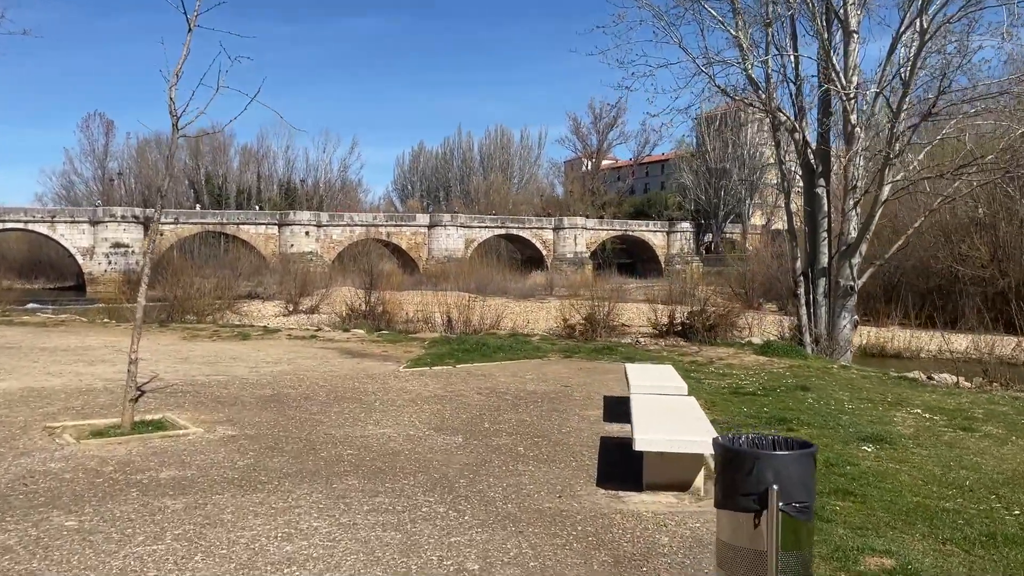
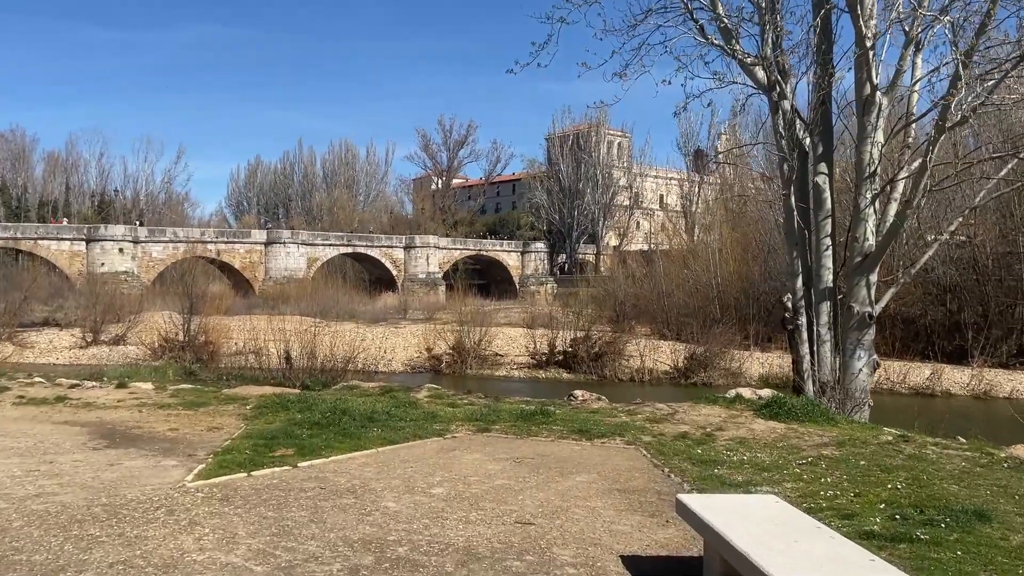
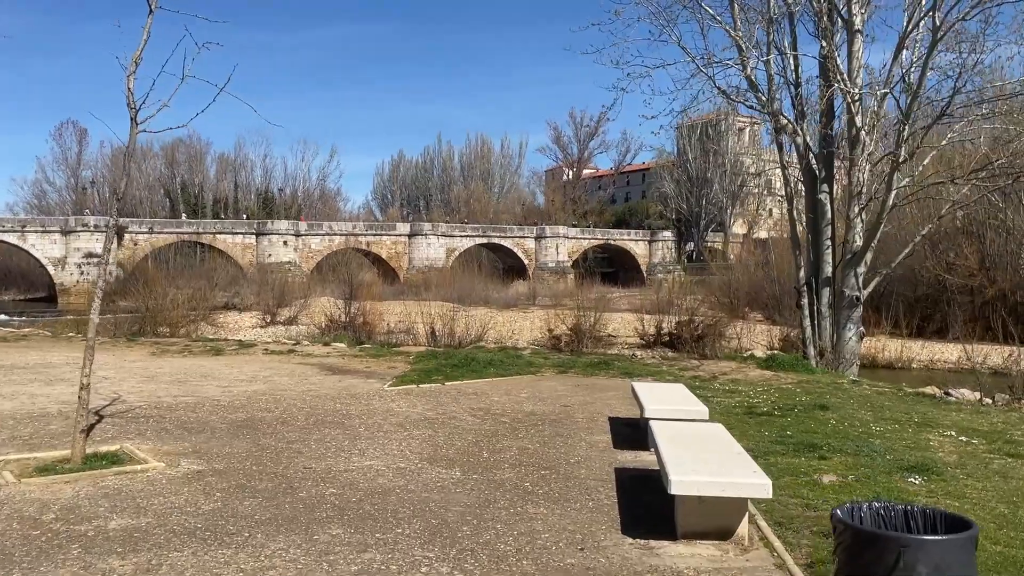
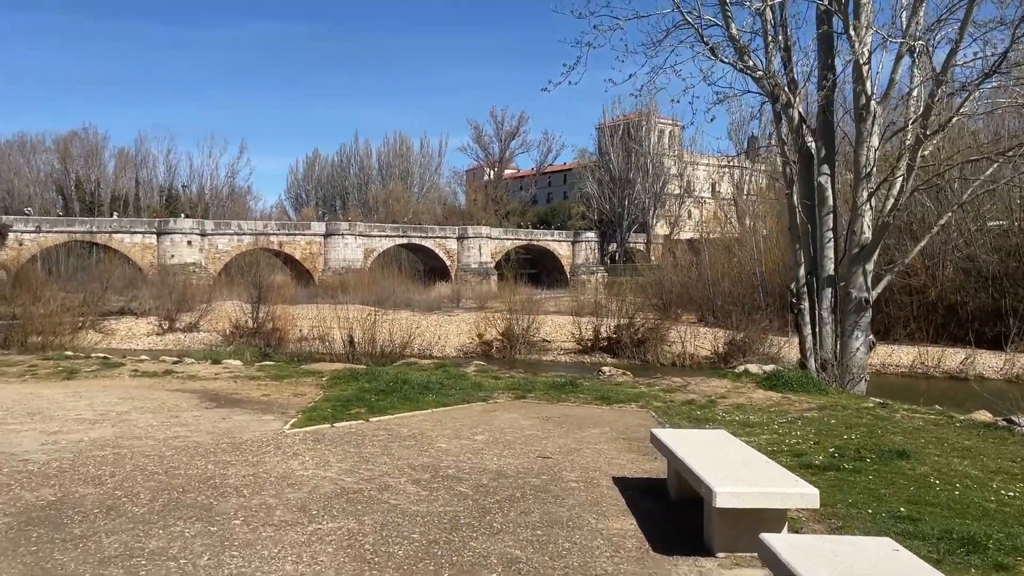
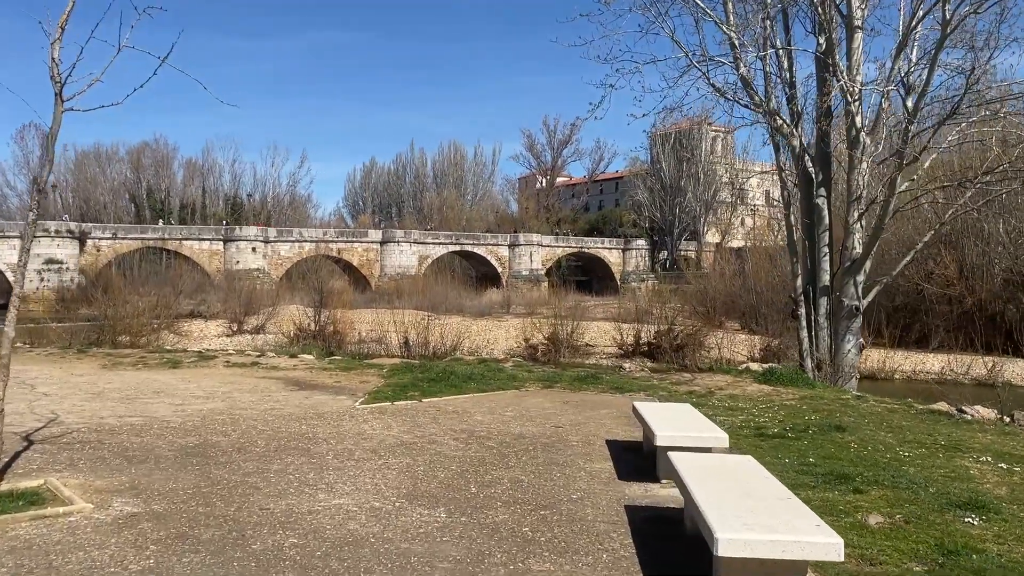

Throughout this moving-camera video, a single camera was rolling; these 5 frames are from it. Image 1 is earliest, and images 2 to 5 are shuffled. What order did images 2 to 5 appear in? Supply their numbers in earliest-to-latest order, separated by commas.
3, 5, 4, 2
